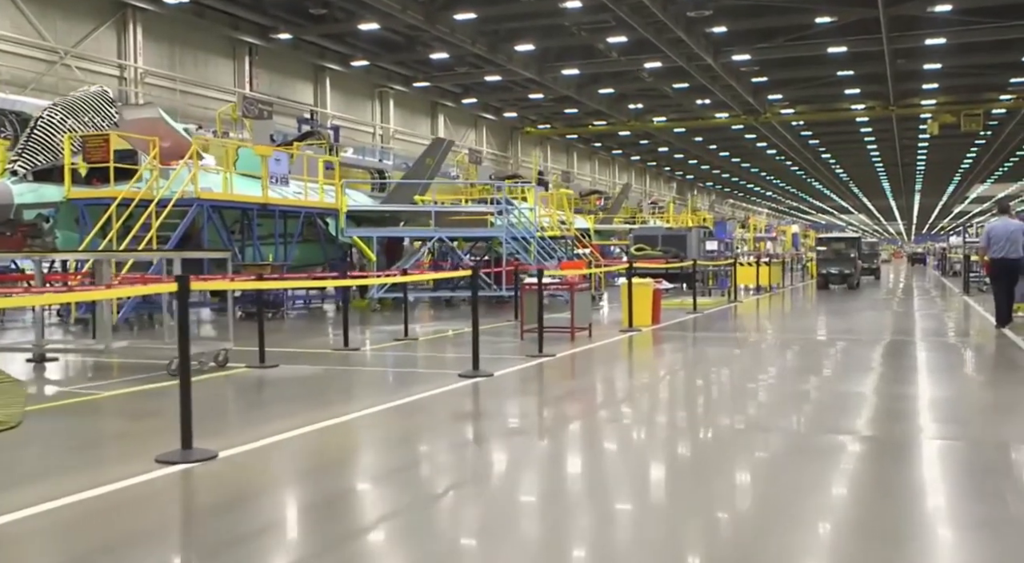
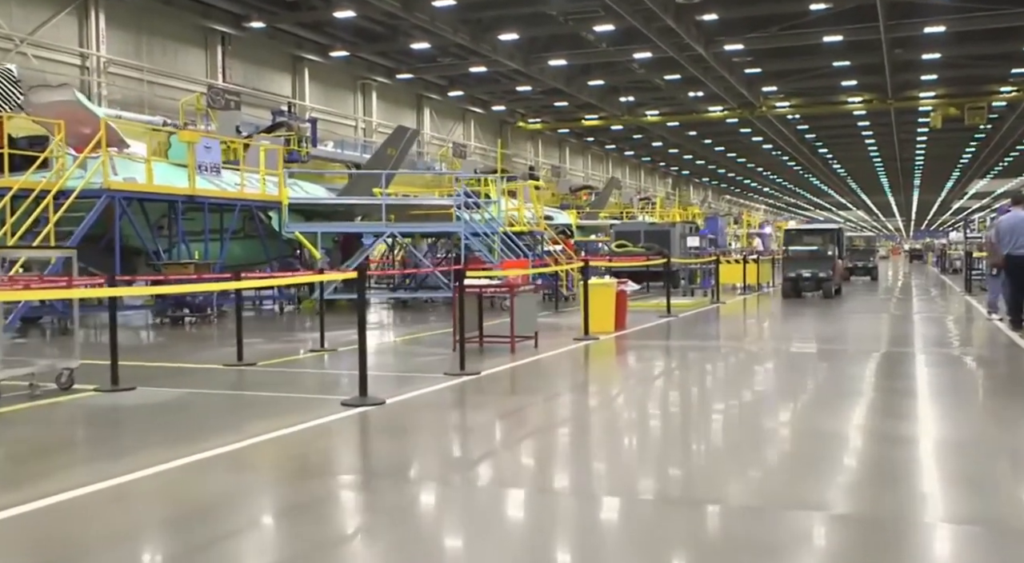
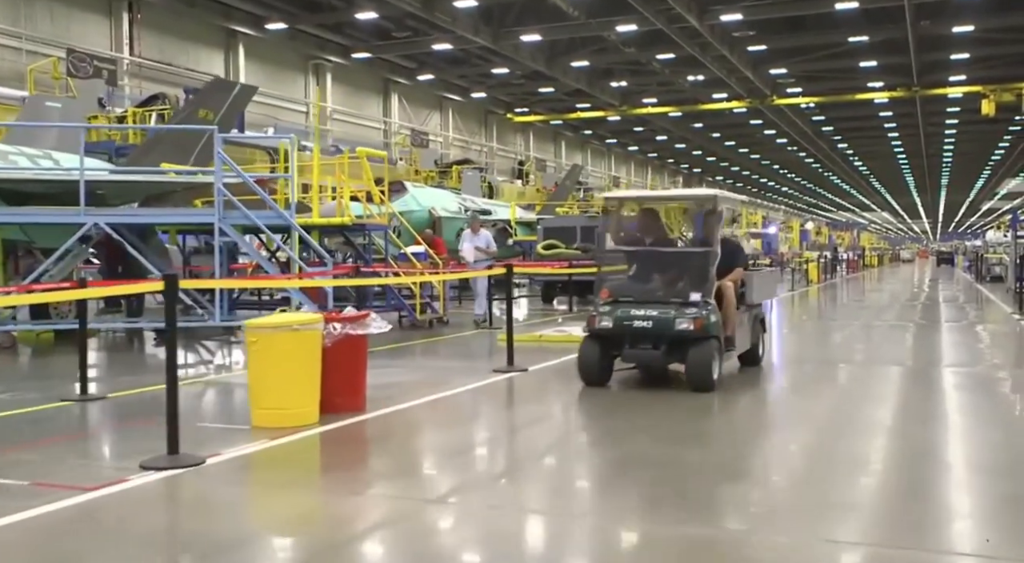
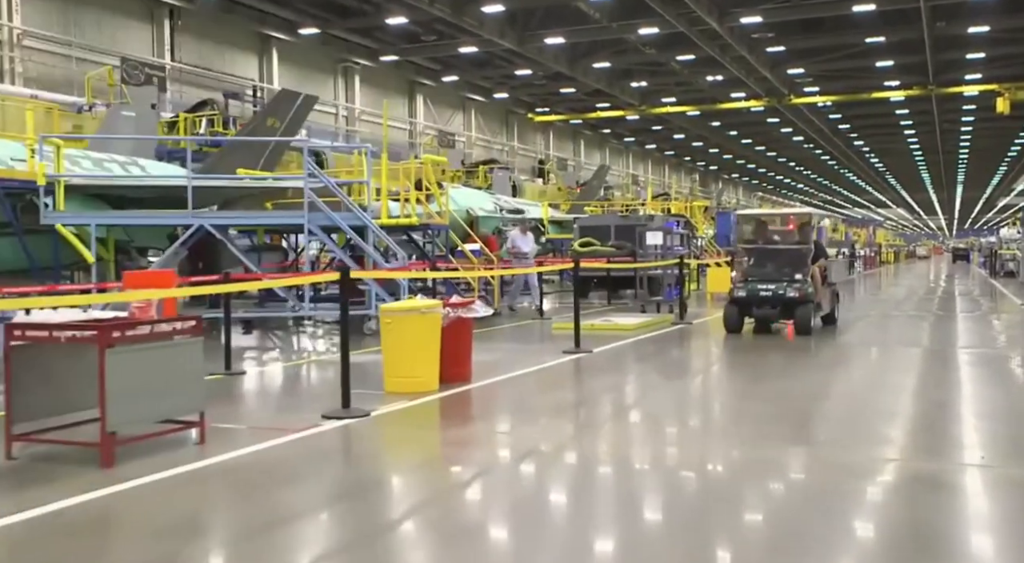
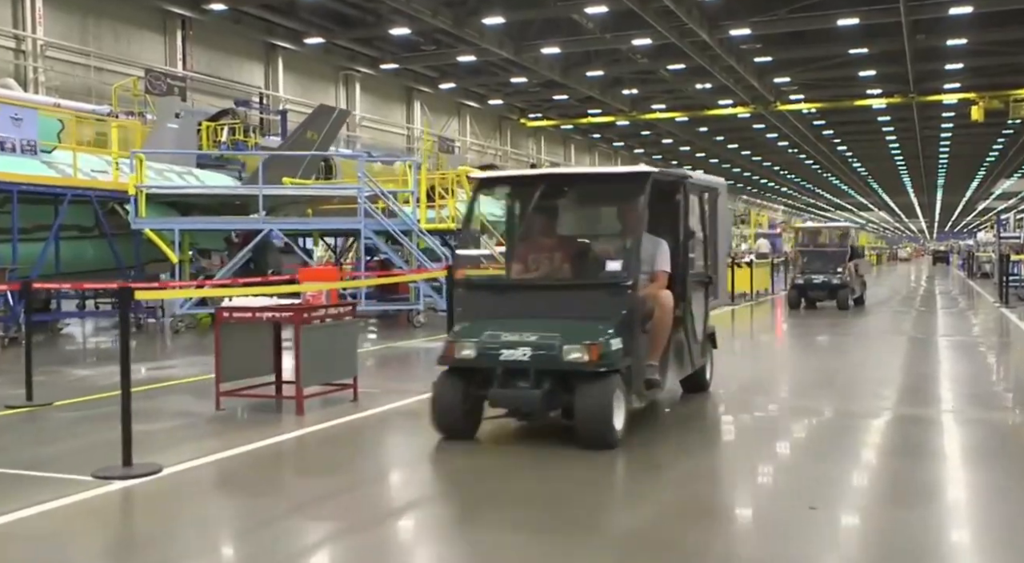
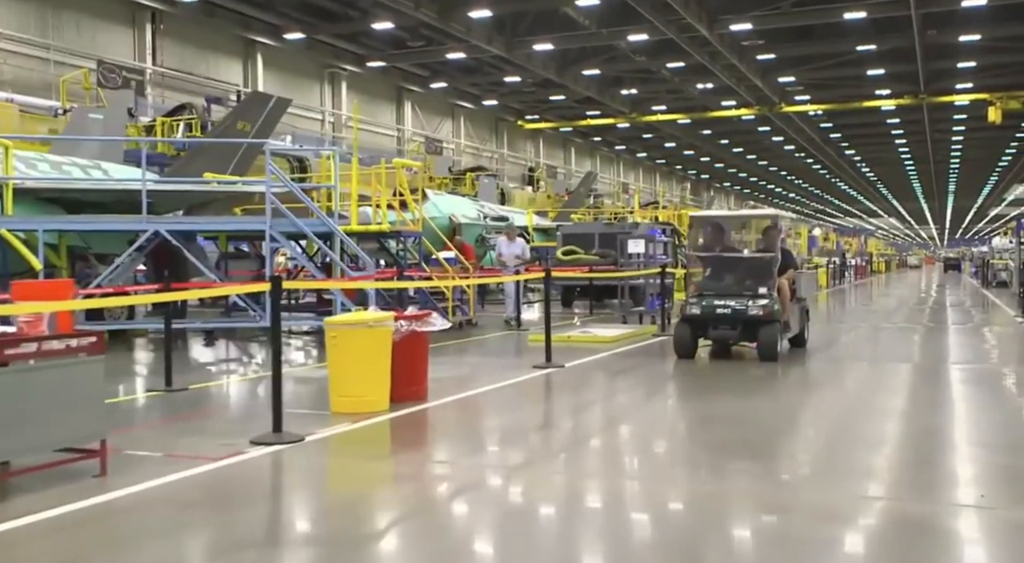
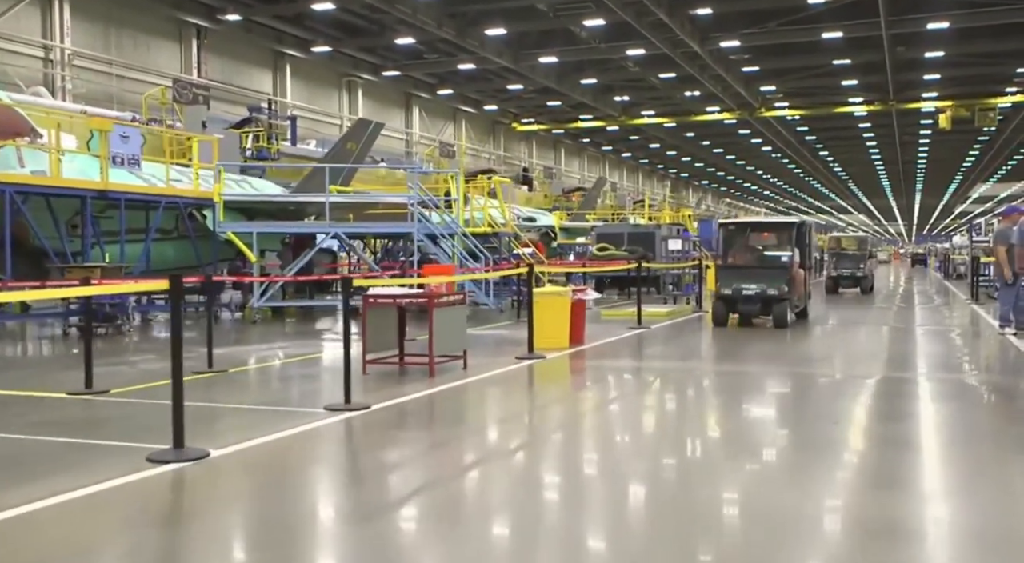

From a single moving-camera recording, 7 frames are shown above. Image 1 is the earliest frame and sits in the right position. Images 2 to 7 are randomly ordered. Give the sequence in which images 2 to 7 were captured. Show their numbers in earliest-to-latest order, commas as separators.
2, 7, 5, 4, 6, 3
